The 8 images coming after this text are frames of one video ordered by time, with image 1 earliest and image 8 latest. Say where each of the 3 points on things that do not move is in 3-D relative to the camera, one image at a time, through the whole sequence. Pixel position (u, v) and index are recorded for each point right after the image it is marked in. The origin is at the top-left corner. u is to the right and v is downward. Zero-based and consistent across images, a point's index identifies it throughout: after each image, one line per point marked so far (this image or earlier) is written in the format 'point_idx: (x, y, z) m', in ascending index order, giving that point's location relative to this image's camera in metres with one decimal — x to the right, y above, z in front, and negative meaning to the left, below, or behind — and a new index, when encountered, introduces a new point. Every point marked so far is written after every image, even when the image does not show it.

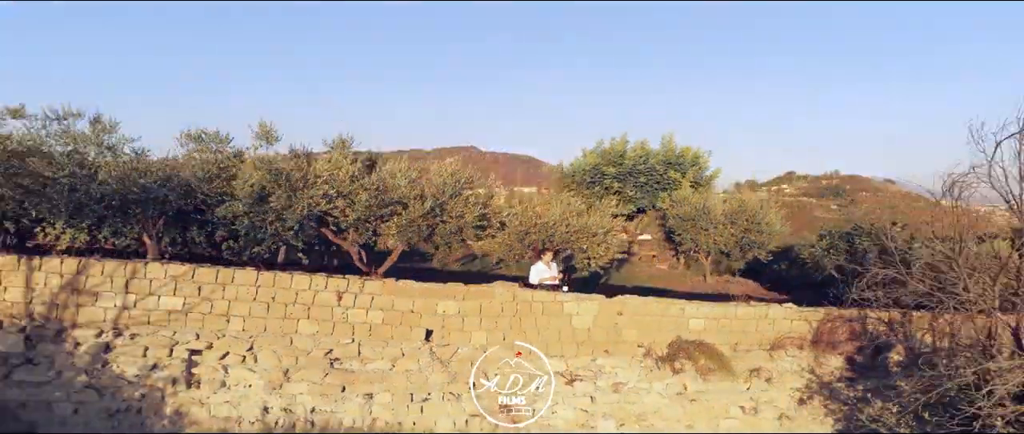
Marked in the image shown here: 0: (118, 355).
0: (-1.6, -0.5, +3.1) m
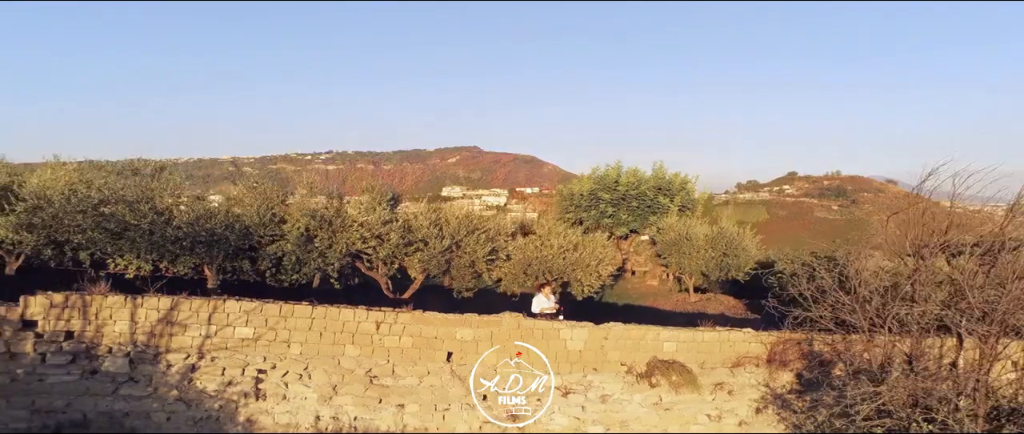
0: (-1.6, -0.8, +3.9) m
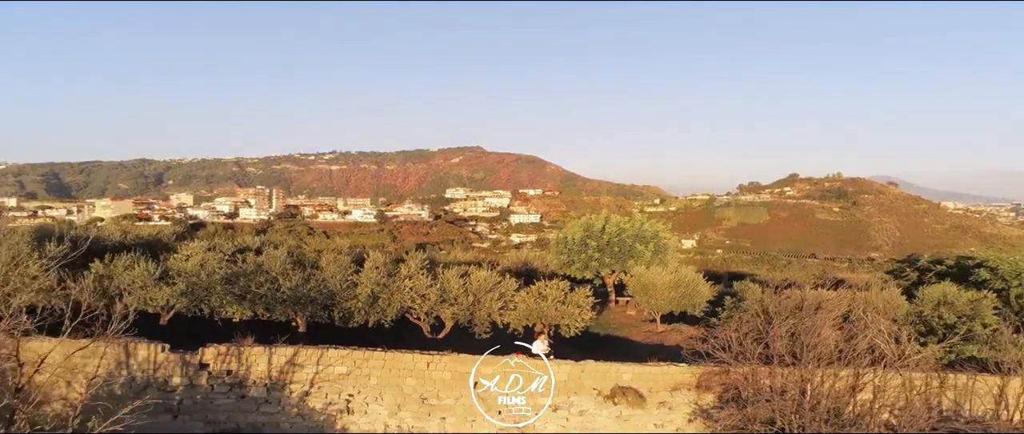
0: (-1.5, -1.4, +5.7) m
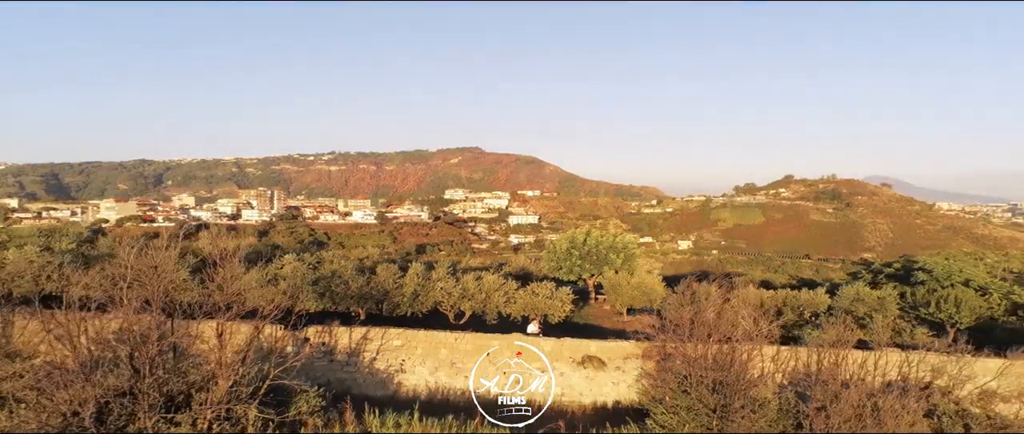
0: (-1.5, -1.6, +8.4) m
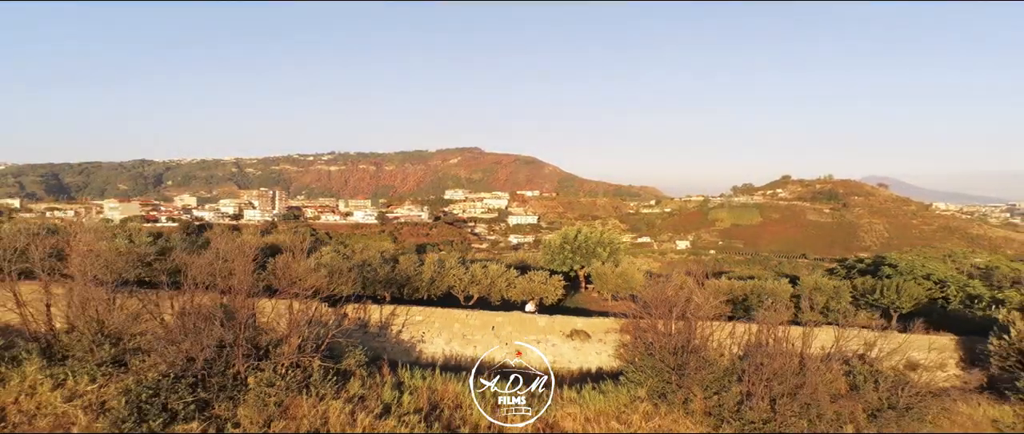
0: (-1.5, -1.6, +10.2) m
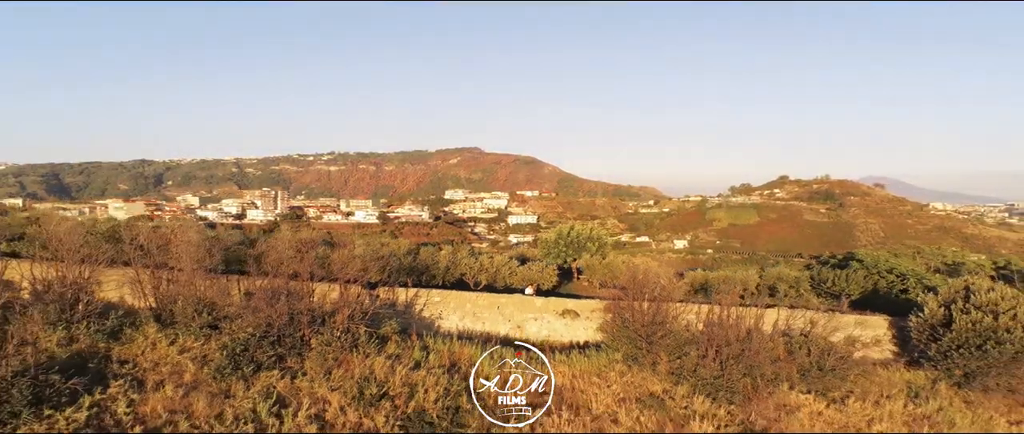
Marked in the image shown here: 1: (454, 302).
0: (-1.5, -1.6, +12.4) m
1: (-1.0, -1.5, +12.5) m
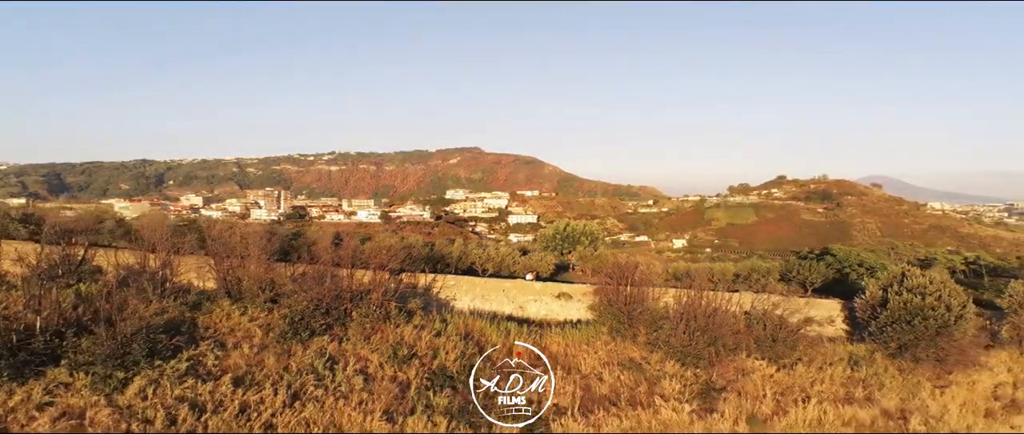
0: (-1.4, -1.5, +14.5) m
1: (-0.9, -1.4, +14.7) m
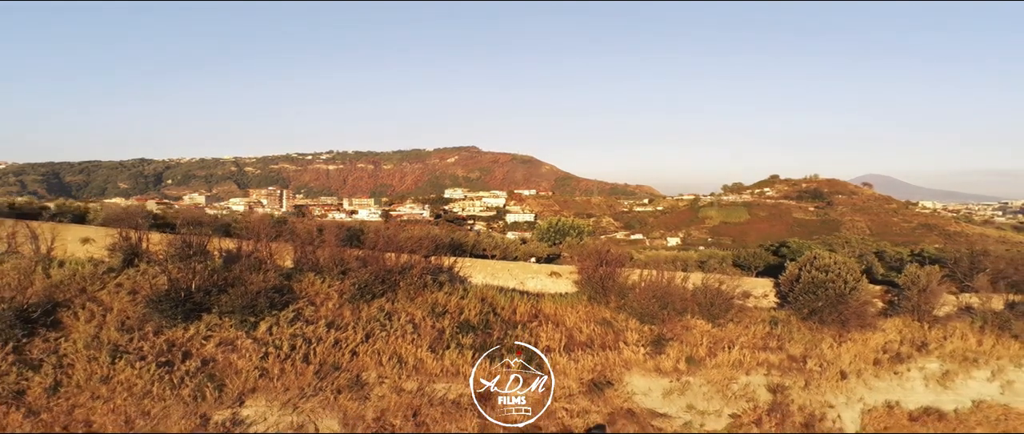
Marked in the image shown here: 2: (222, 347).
0: (-1.3, -1.4, +18.9) m
1: (-0.8, -1.3, +19.0) m
2: (-5.1, -2.3, +12.7) m
